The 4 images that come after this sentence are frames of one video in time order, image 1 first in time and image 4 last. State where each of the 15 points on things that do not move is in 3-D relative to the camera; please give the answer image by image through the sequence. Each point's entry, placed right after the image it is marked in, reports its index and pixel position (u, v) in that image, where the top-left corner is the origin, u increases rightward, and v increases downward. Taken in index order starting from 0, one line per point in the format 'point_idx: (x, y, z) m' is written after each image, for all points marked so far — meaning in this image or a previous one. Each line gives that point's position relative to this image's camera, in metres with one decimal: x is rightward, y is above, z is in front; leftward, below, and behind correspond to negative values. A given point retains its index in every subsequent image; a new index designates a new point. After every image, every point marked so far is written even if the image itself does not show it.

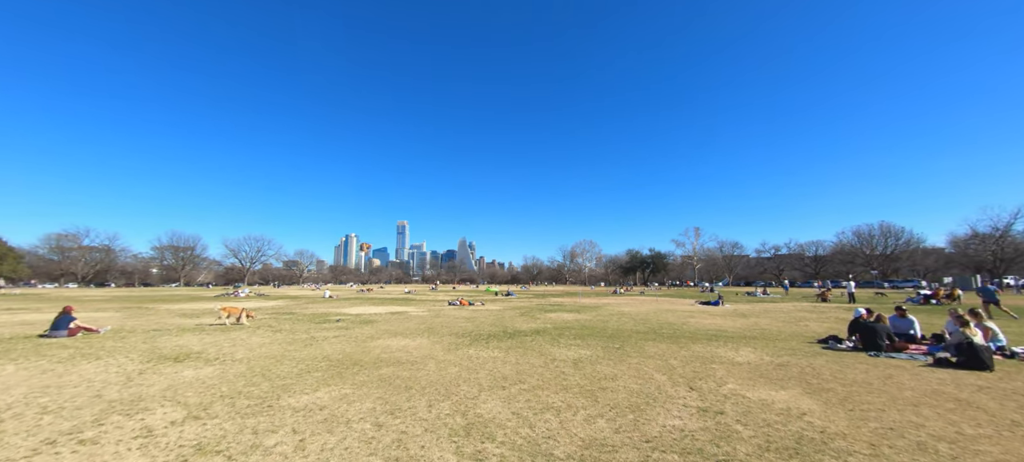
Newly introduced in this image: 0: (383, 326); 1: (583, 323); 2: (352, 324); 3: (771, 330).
0: (-5.5, -4.1, +17.0) m
1: (+3.2, -4.1, +17.4) m
2: (-7.2, -4.2, +17.9) m
3: (+10.2, -3.9, +15.5) m
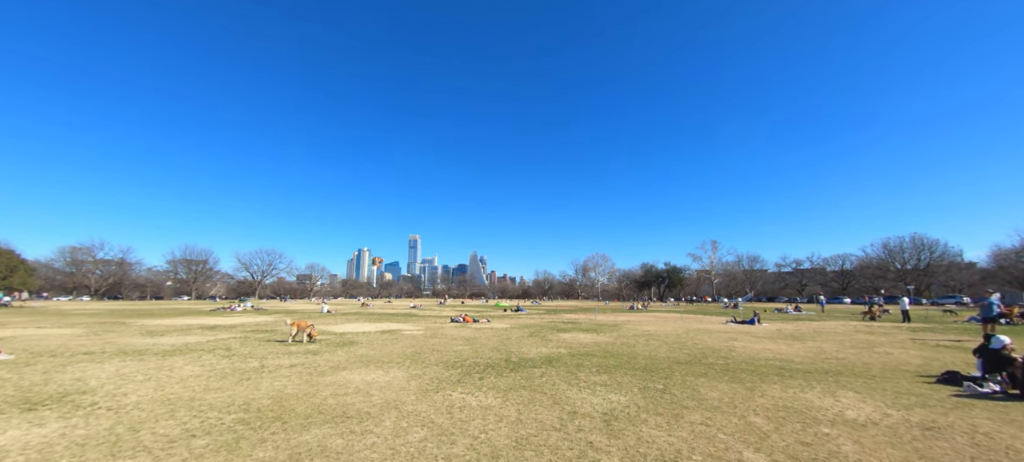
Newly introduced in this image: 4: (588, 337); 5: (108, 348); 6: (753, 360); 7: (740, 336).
0: (-5.3, -4.2, +14.0) m
1: (+3.4, -4.2, +14.1) m
2: (-7.0, -4.4, +15.0) m
3: (+10.3, -4.0, +12.1) m
4: (+3.5, -5.0, +18.5) m
5: (-15.4, -4.4, +15.0) m
6: (+7.3, -3.9, +12.0) m
7: (+11.3, -5.2, +19.4) m
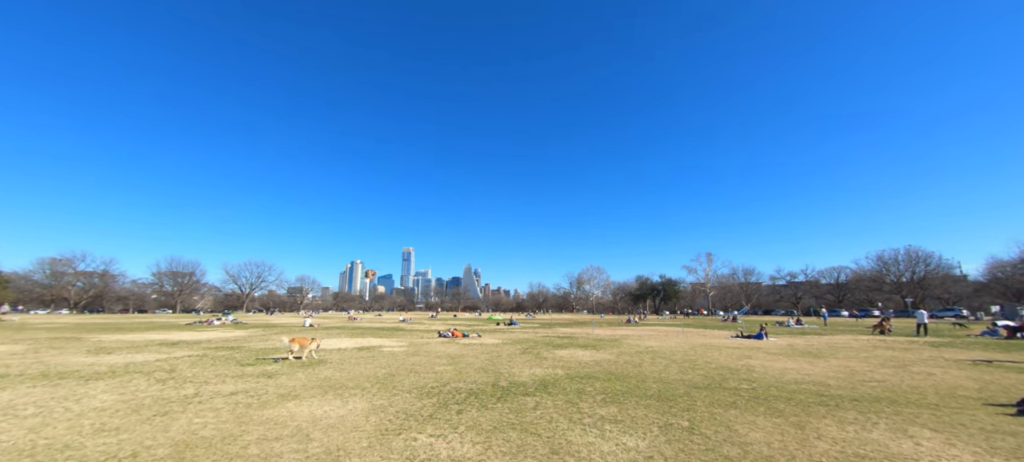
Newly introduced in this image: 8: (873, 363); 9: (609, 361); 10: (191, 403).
0: (-5.7, -4.3, +12.1) m
1: (+3.1, -4.3, +12.4) m
2: (-7.3, -4.5, +13.0) m
3: (+10.1, -4.0, +10.4) m
4: (+3.1, -5.2, +16.7) m
5: (-15.7, -4.5, +12.9) m
6: (+7.0, -4.0, +10.3) m
7: (+10.8, -5.5, +17.7) m
8: (+13.4, -4.9, +14.6) m
9: (+3.6, -4.8, +14.4) m
10: (-6.6, -3.5, +8.1) m
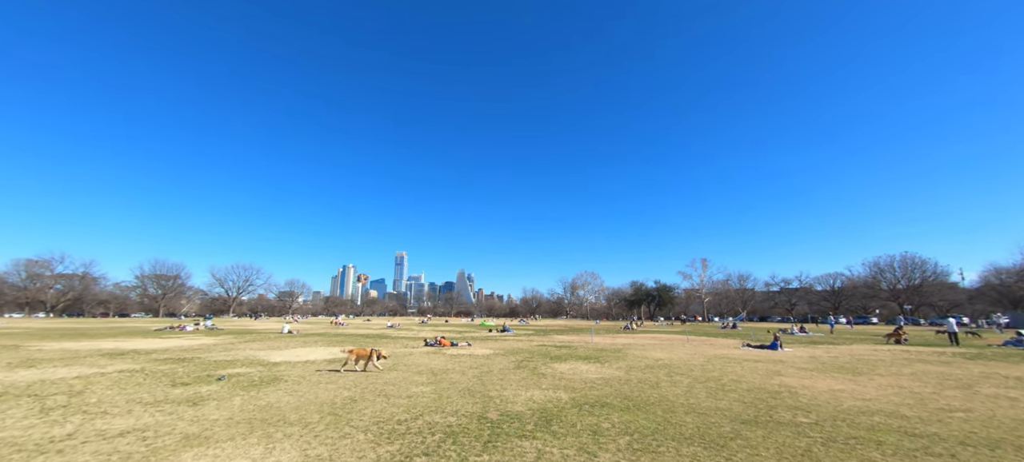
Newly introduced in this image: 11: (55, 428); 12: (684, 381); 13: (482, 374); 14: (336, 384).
0: (-5.9, -4.0, +9.7) m
1: (+2.9, -4.1, +10.1) m
2: (-7.5, -4.2, +10.6) m
3: (+9.9, -3.8, +8.3) m
4: (+2.9, -5.1, +14.4) m
5: (-15.9, -4.2, +10.4) m
6: (+6.9, -3.8, +8.1) m
7: (+10.6, -5.4, +15.6) m
8: (+13.2, -4.8, +12.5) m
9: (+3.4, -4.6, +12.2) m
10: (-6.7, -3.2, +5.7) m
11: (-8.1, -3.5, +7.0) m
12: (+5.3, -4.6, +12.1) m
13: (-1.0, -4.8, +13.3) m
14: (-5.1, -4.4, +11.4) m
